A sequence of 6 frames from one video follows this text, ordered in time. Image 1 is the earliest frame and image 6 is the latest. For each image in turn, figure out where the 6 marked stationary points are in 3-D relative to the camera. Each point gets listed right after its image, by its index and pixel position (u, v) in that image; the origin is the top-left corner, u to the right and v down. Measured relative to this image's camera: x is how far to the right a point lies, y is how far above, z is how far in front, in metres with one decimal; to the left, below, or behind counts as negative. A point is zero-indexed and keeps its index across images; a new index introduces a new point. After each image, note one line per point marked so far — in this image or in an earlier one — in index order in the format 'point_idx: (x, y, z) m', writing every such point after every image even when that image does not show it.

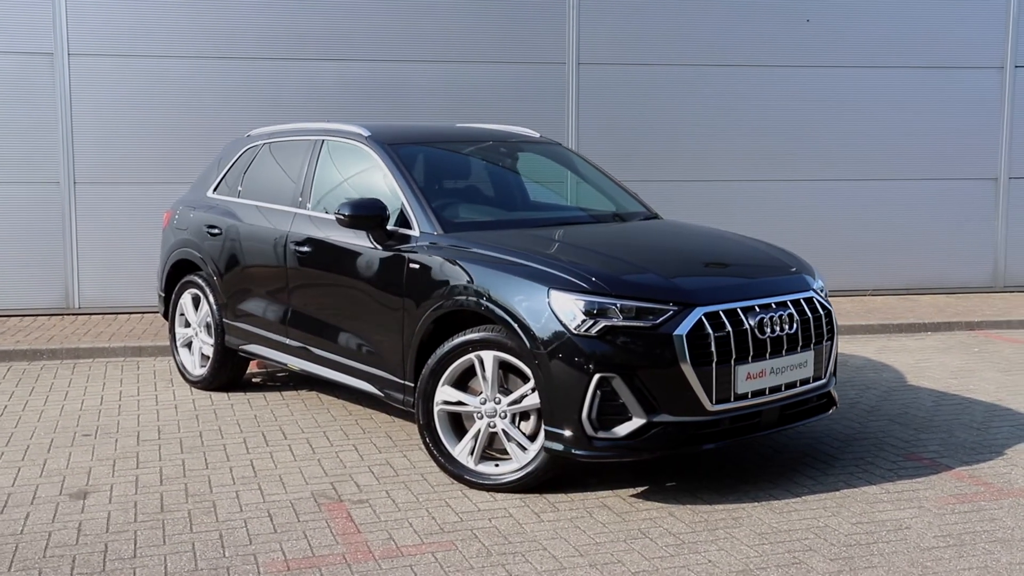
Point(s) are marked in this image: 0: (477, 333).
0: (-0.2, -0.2, +5.1) m
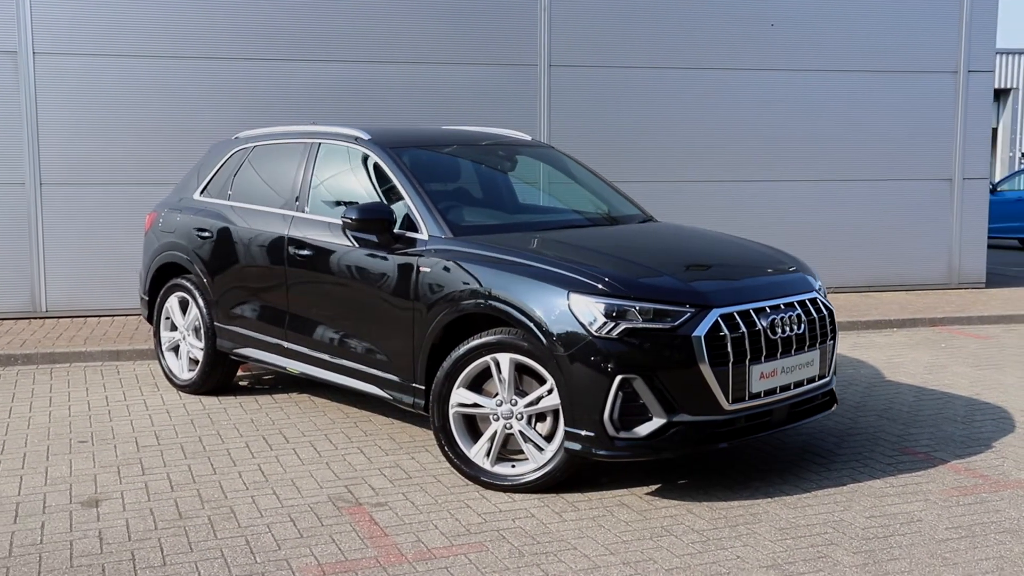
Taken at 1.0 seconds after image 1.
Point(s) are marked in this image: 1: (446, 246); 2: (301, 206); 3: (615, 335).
0: (-0.1, -0.2, +5.1) m
1: (-0.3, +0.2, +5.5) m
2: (-1.3, +0.5, +6.5) m
3: (+0.5, -0.2, +4.8) m
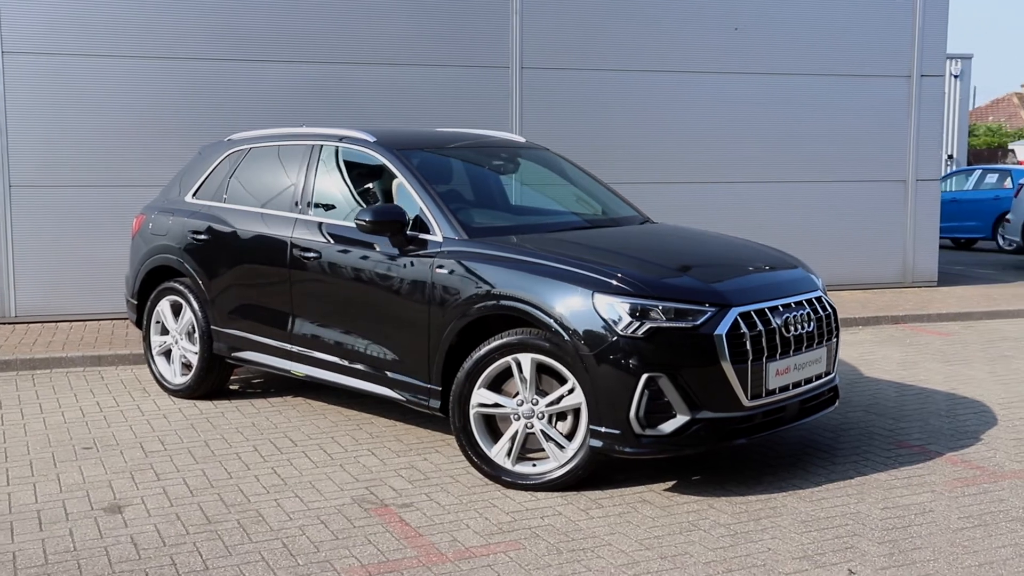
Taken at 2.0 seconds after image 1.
0: (0.0, -0.2, +5.2) m
1: (-0.3, +0.2, +5.6) m
2: (-1.2, +0.5, +6.5) m
3: (+0.6, -0.2, +4.9) m
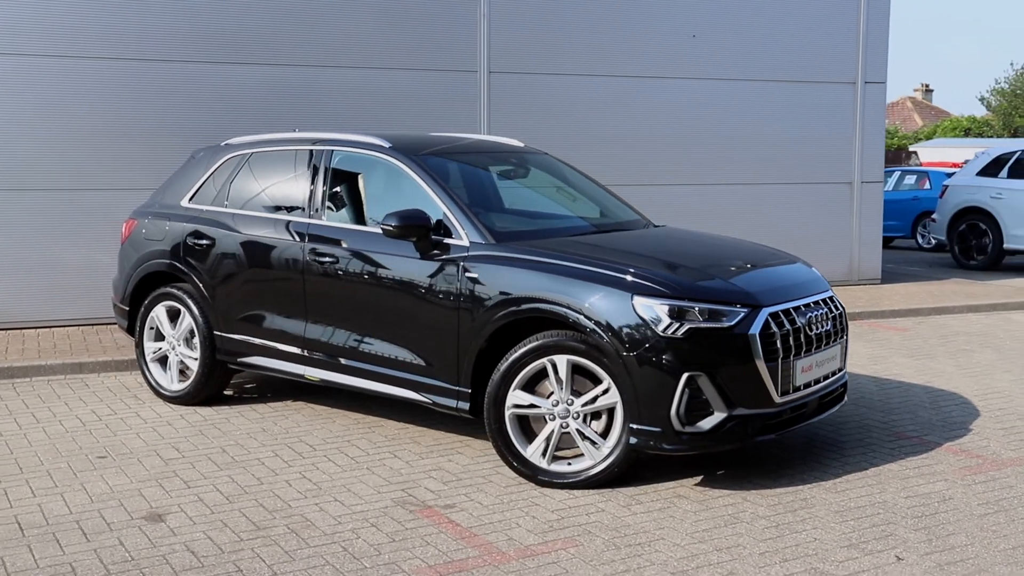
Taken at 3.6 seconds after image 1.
0: (+0.2, -0.2, +5.3) m
1: (-0.1, +0.2, +5.6) m
2: (-1.2, +0.5, +6.5) m
3: (+0.8, -0.2, +5.0) m
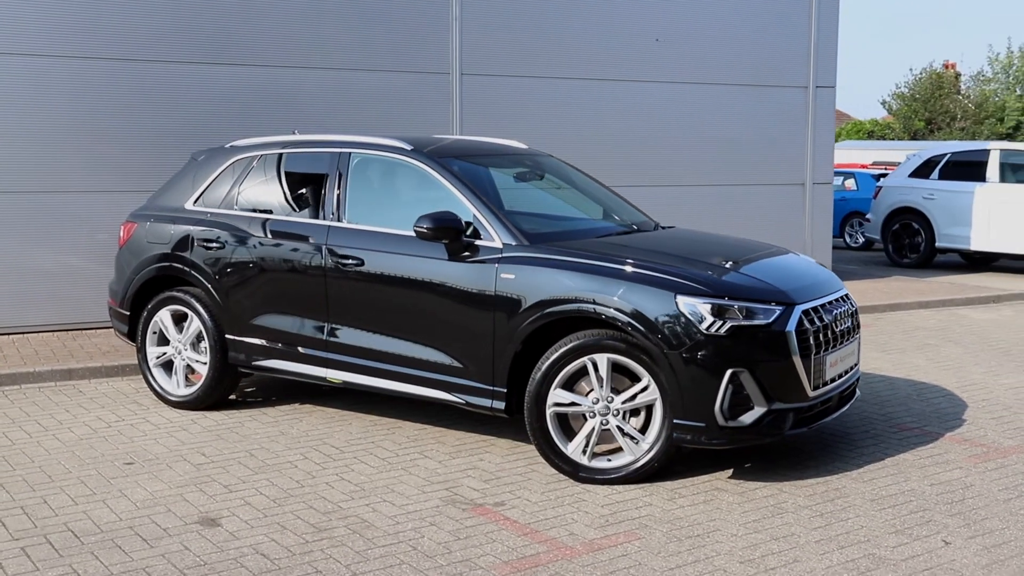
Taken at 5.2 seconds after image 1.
0: (+0.4, -0.2, +5.4) m
1: (0.0, +0.2, +5.7) m
2: (-1.1, +0.4, +6.5) m
3: (+1.0, -0.2, +5.2) m
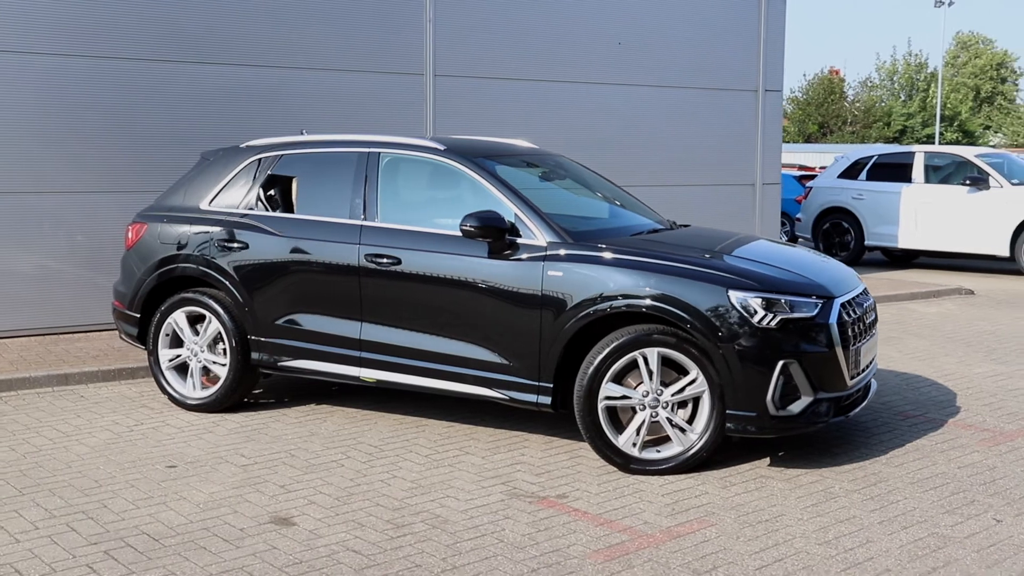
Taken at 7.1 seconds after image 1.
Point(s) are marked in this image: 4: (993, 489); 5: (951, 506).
0: (+0.6, -0.2, +5.6) m
1: (+0.3, +0.2, +5.9) m
2: (-0.9, +0.4, +6.5) m
3: (+1.3, -0.2, +5.4) m
4: (+2.3, -1.0, +5.3) m
5: (+2.0, -1.0, +5.1) m
